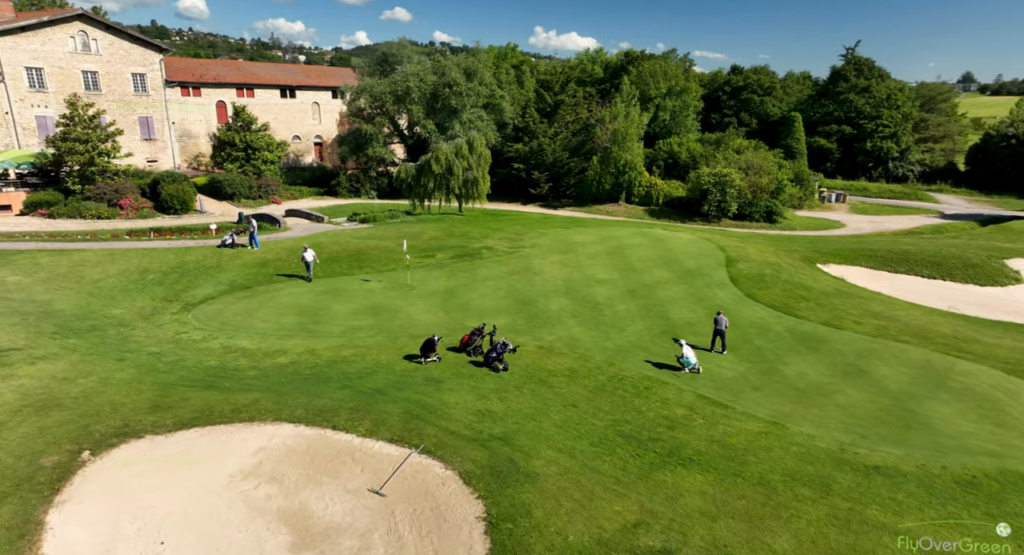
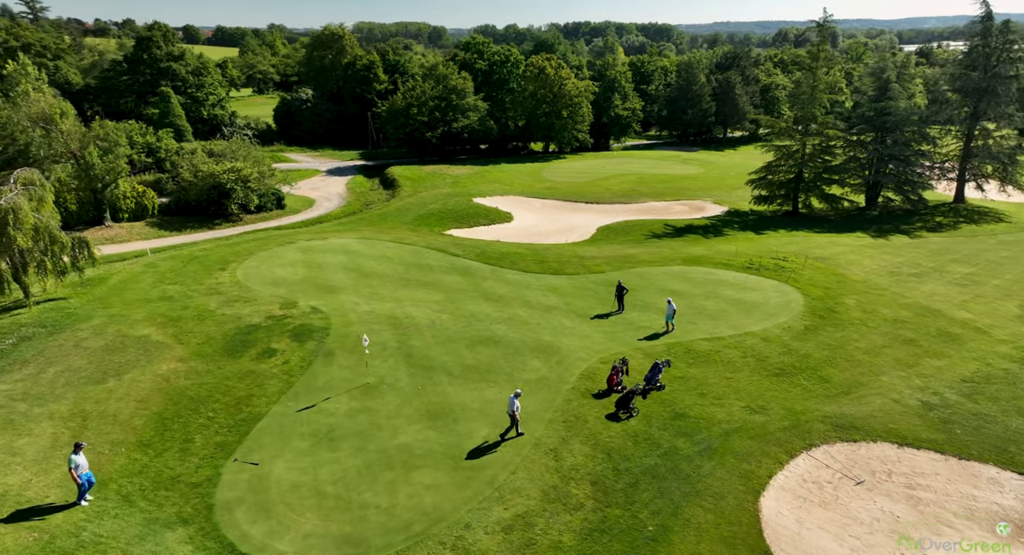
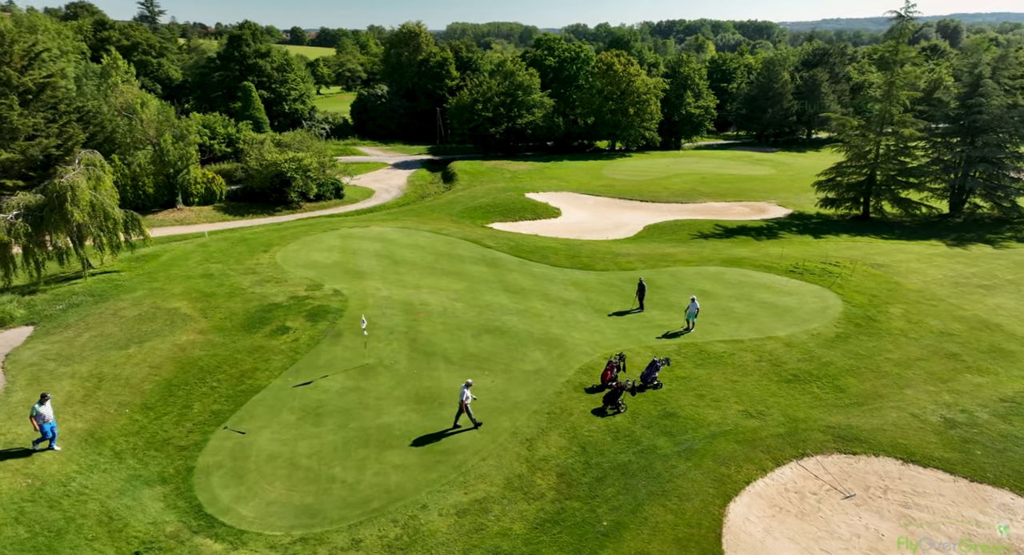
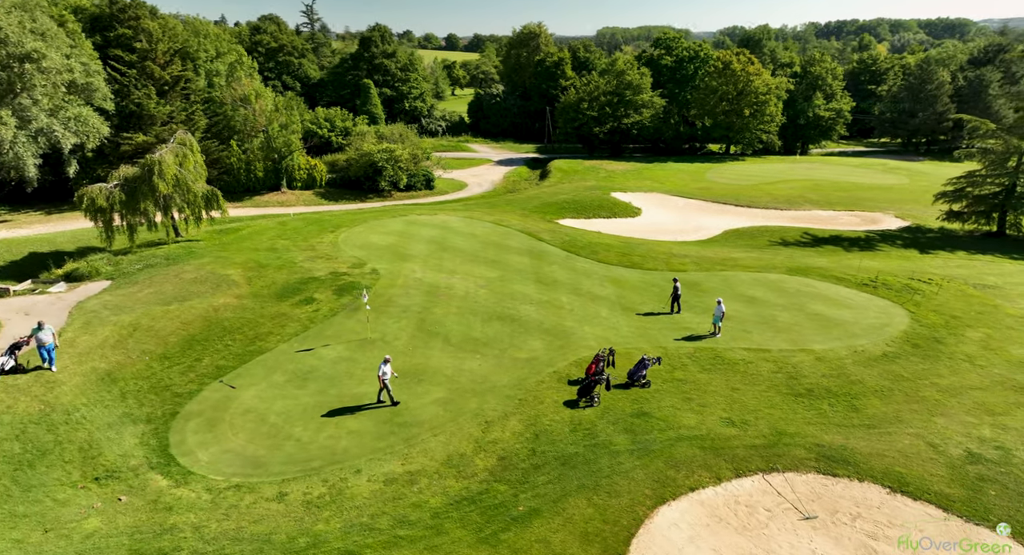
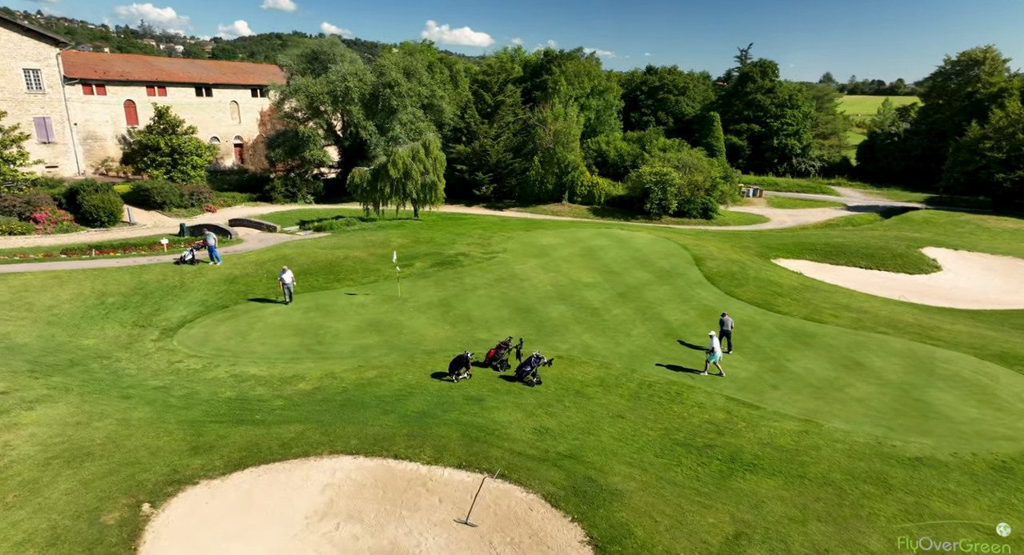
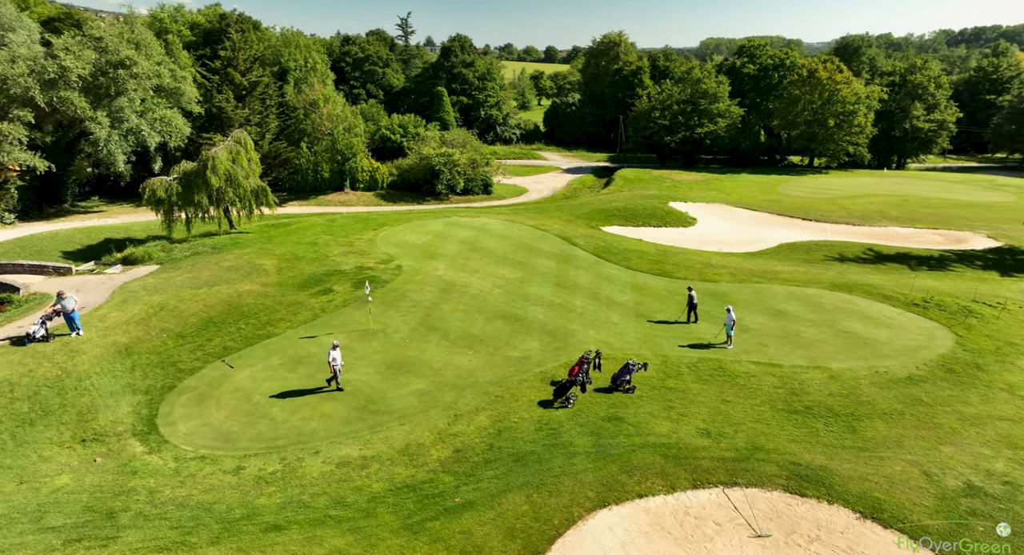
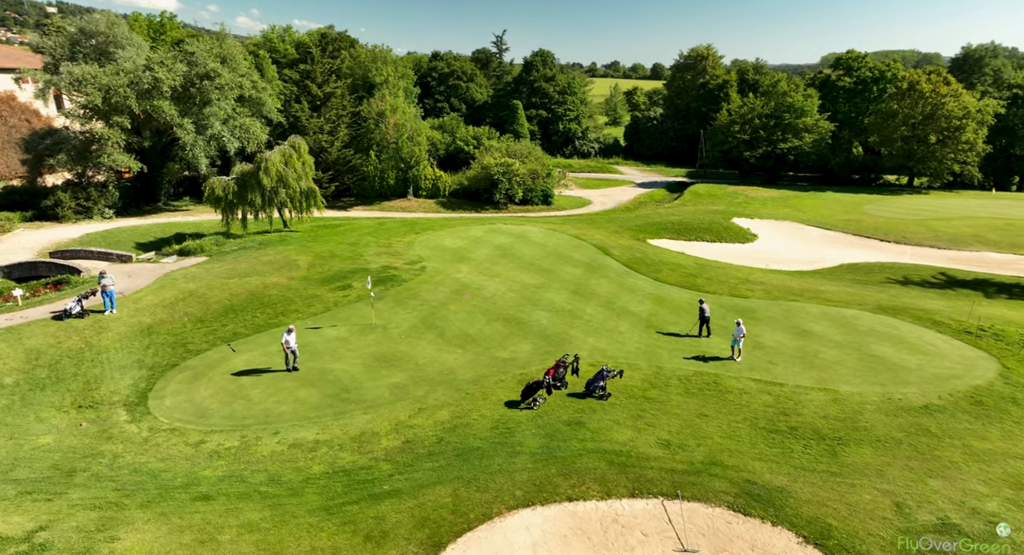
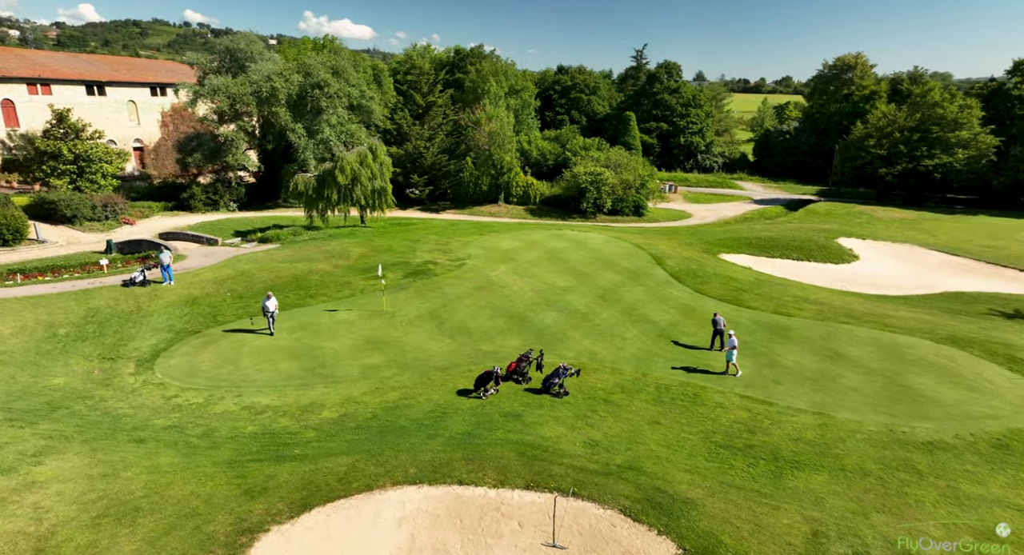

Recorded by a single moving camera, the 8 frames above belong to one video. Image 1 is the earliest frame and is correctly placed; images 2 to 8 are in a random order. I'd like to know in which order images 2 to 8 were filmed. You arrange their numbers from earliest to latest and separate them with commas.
5, 8, 7, 6, 4, 3, 2
